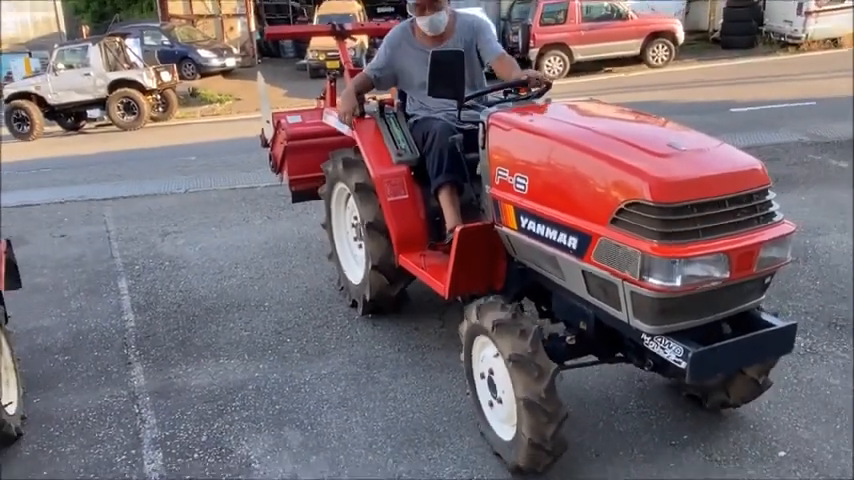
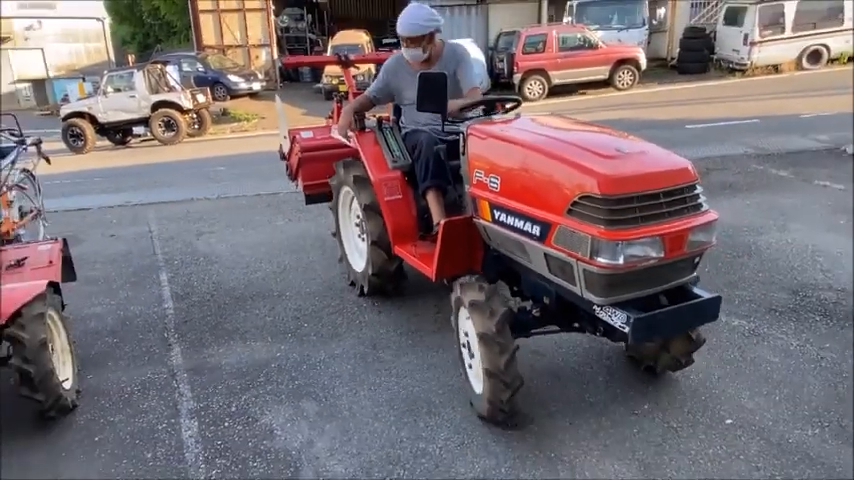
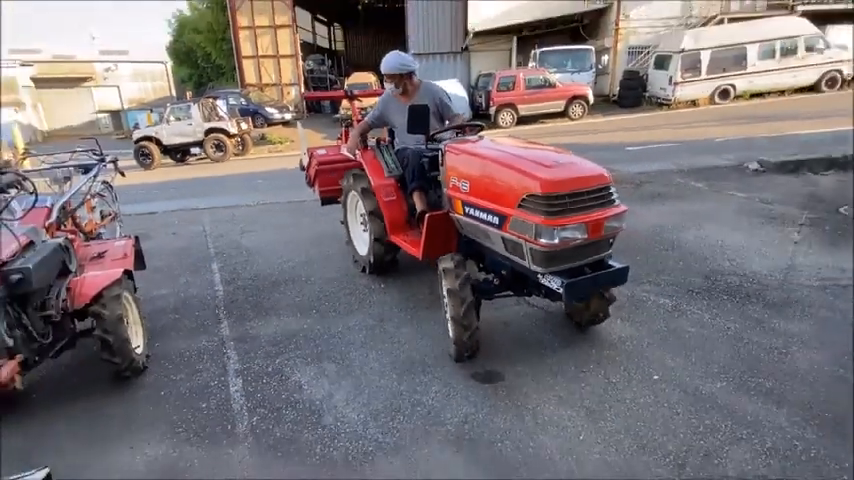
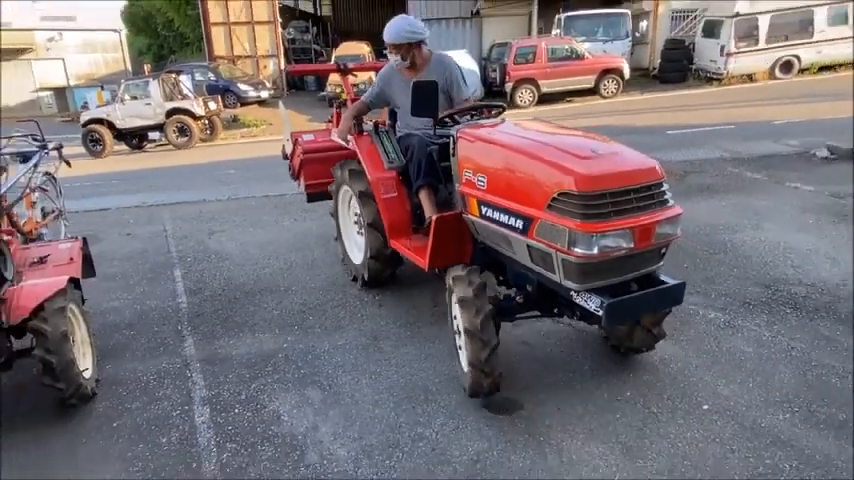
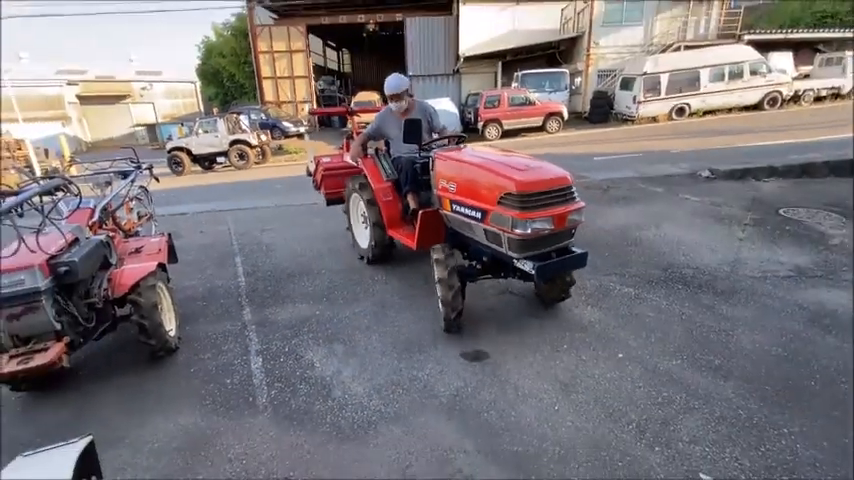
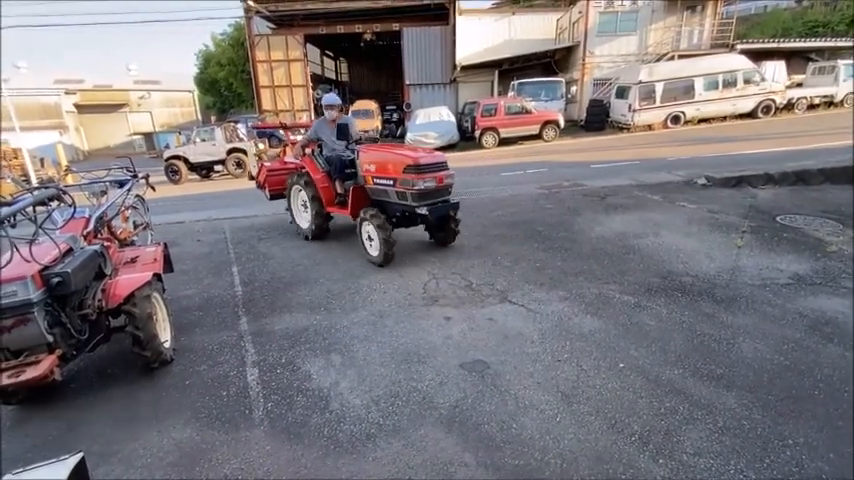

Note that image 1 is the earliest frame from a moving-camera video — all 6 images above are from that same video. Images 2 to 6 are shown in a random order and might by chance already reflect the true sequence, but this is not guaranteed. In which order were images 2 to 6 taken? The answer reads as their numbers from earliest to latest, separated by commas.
2, 4, 3, 5, 6
